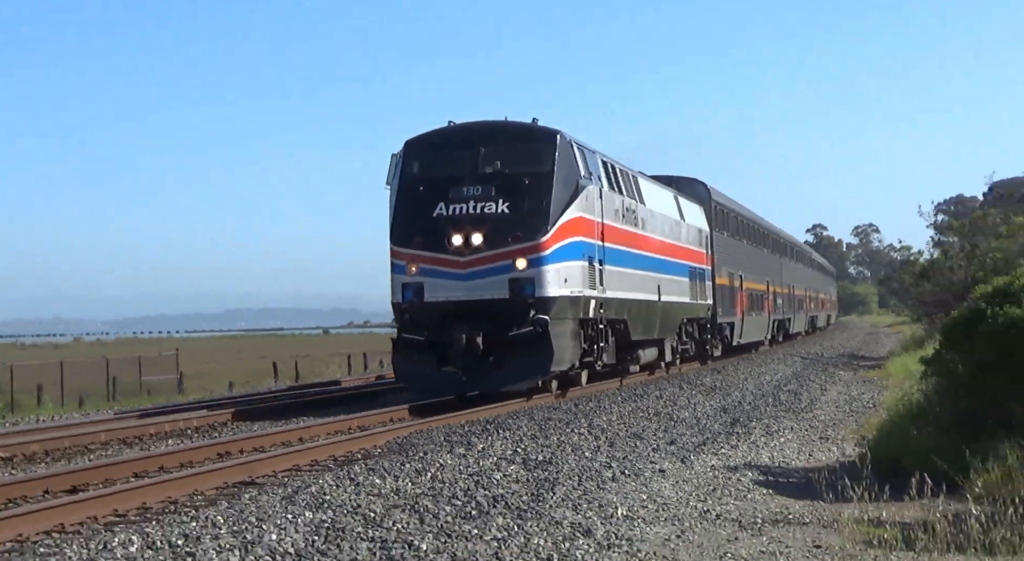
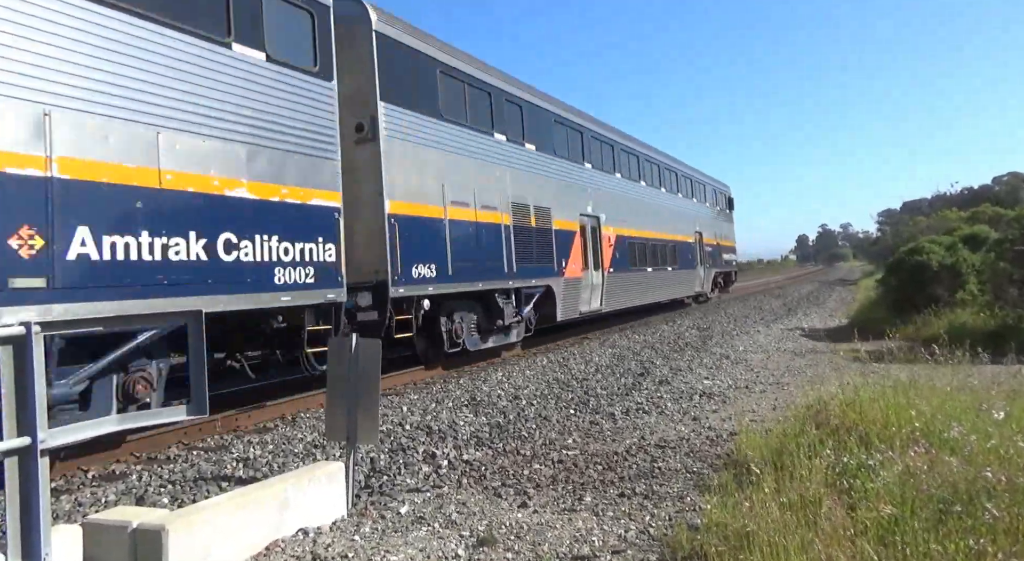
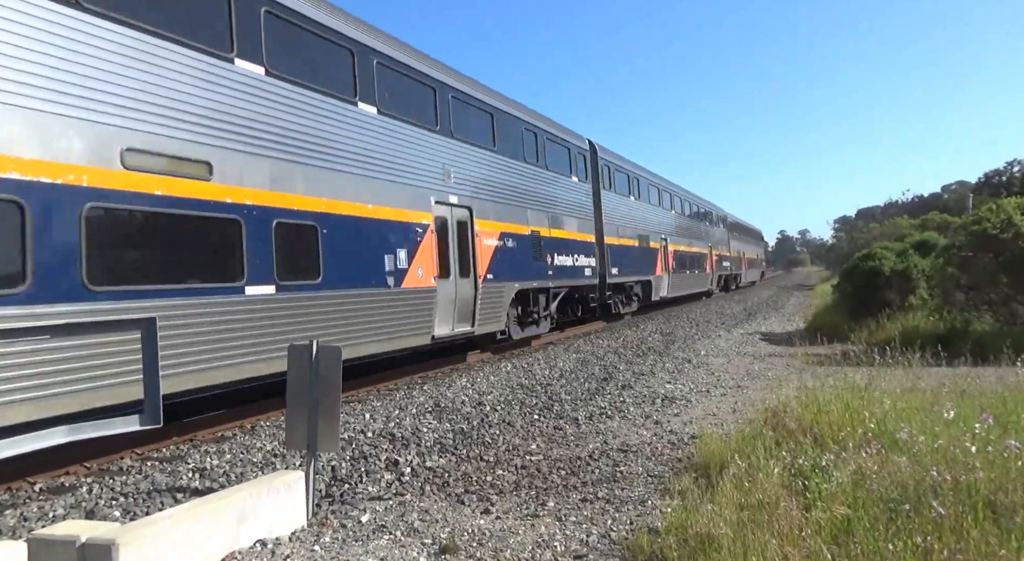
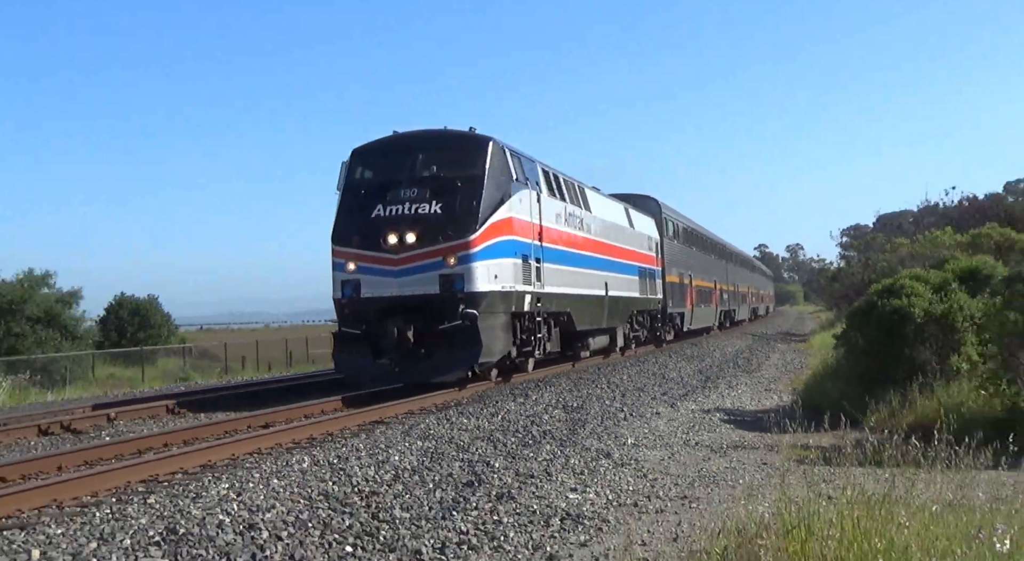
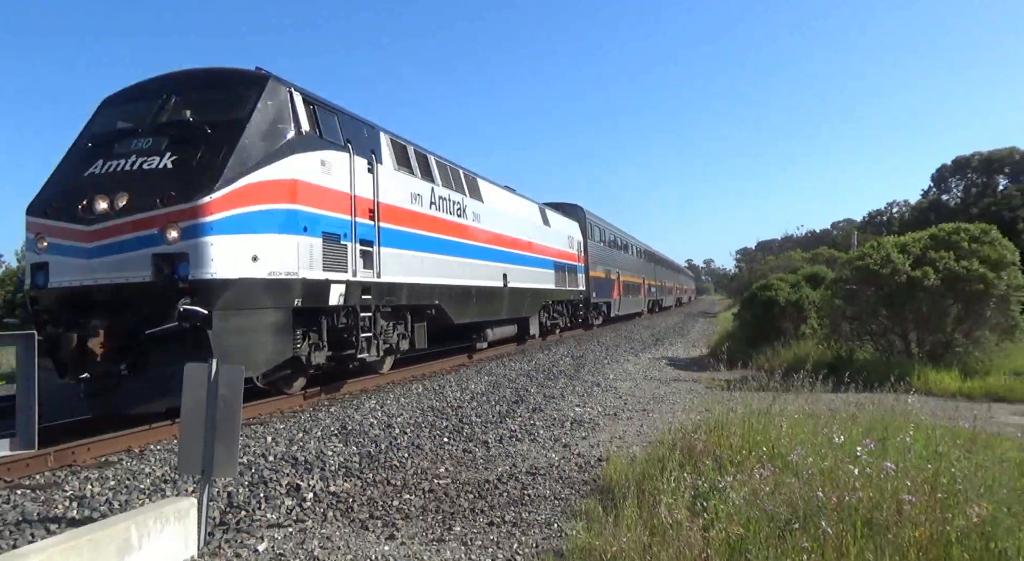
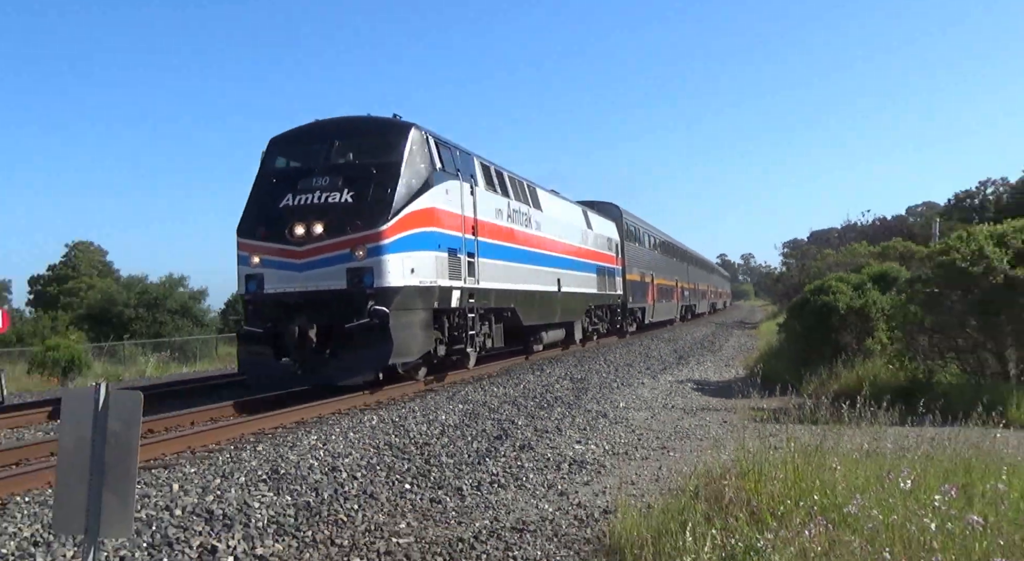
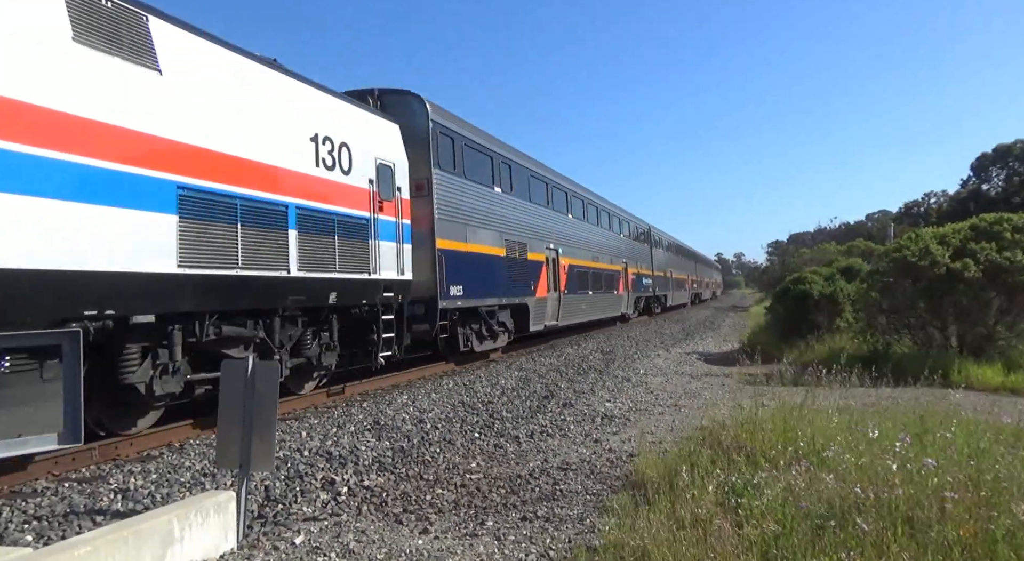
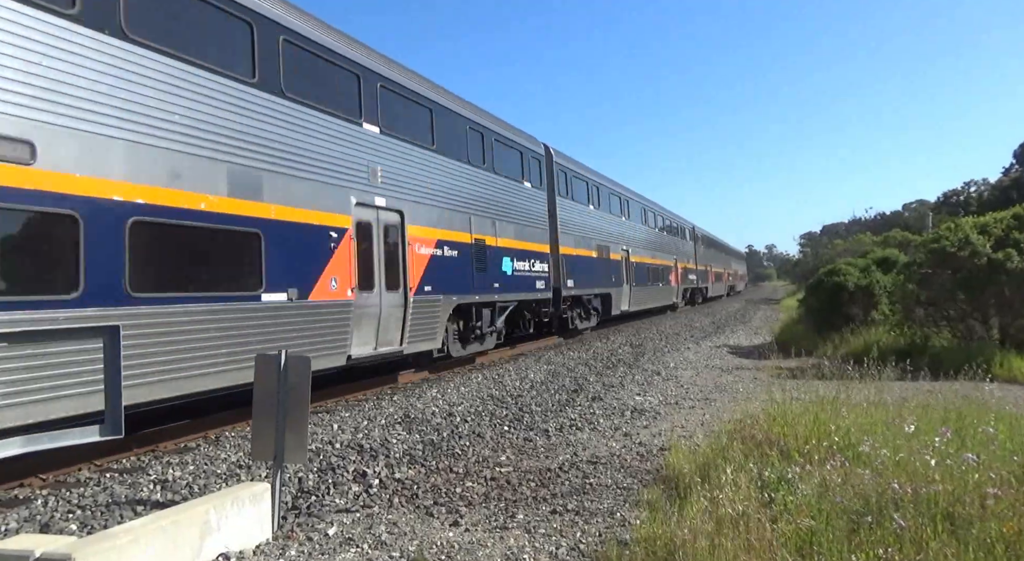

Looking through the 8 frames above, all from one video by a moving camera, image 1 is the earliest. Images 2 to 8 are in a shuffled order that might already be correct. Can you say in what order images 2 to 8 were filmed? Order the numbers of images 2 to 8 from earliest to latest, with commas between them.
4, 6, 5, 7, 8, 3, 2
